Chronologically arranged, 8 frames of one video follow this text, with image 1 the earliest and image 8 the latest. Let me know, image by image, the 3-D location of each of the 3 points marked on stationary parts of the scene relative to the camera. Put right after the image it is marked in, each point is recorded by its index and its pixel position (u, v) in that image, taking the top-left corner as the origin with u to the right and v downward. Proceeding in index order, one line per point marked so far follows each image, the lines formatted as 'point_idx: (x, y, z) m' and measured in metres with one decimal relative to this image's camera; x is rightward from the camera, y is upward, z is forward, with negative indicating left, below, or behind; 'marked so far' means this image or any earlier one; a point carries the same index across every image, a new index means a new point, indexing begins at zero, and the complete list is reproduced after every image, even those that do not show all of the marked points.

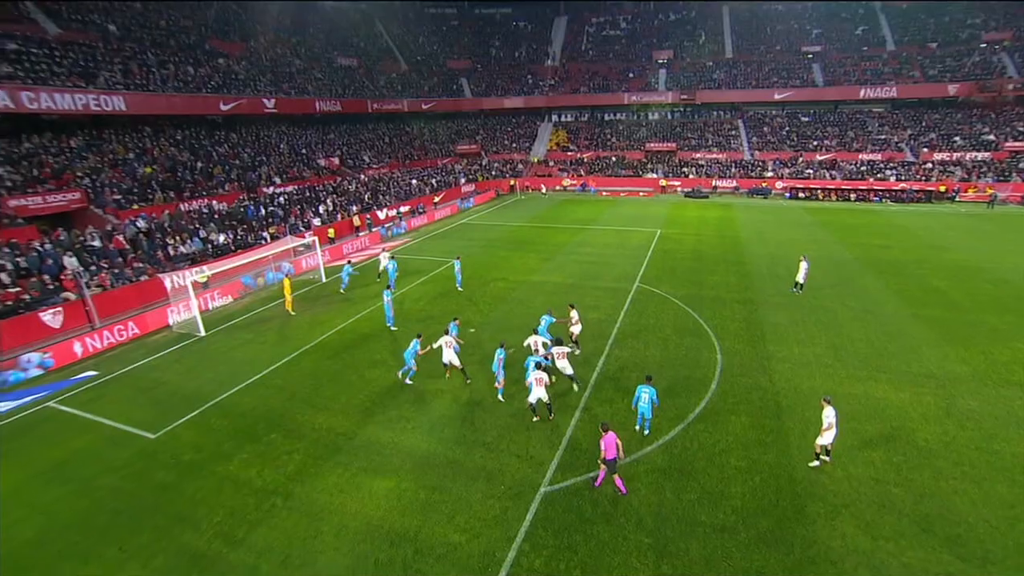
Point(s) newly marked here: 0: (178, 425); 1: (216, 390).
0: (-9.5, -3.8, +16.1) m
1: (-9.7, -3.1, +17.9) m
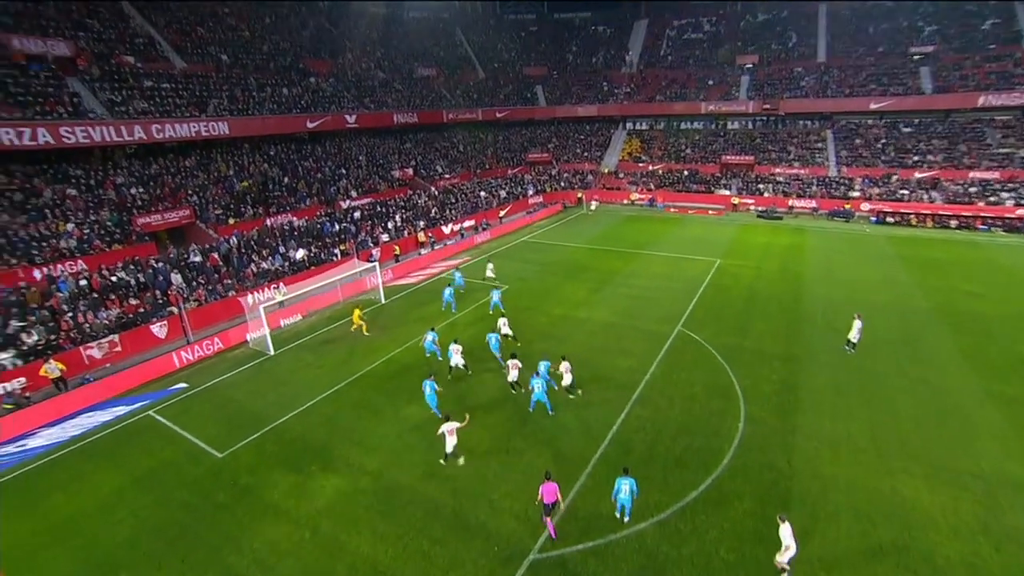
0: (-9.0, -5.1, +18.5) m
1: (-8.8, -4.4, +20.1) m
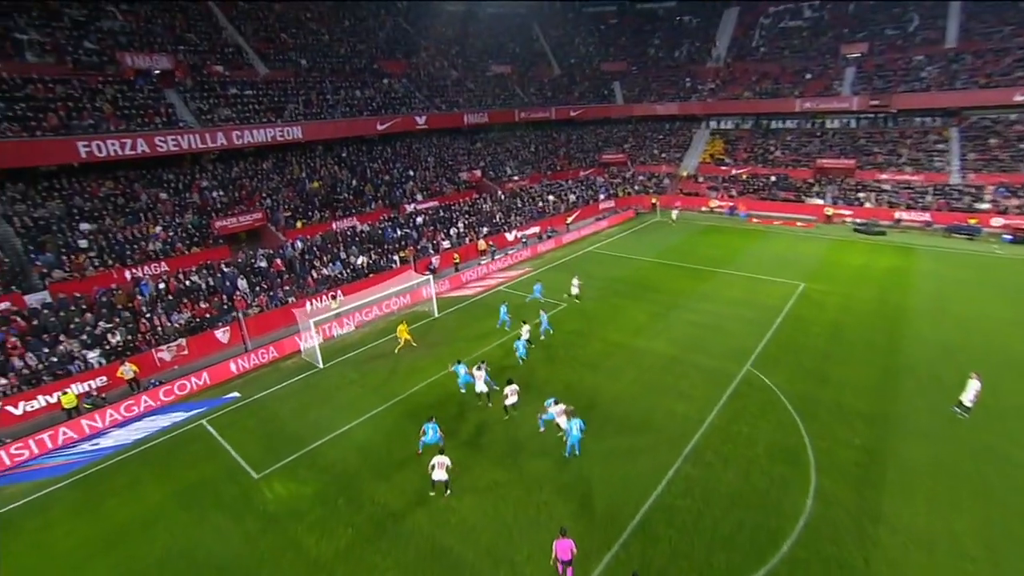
0: (-7.8, -5.9, +18.5) m
1: (-7.4, -5.1, +20.1) m
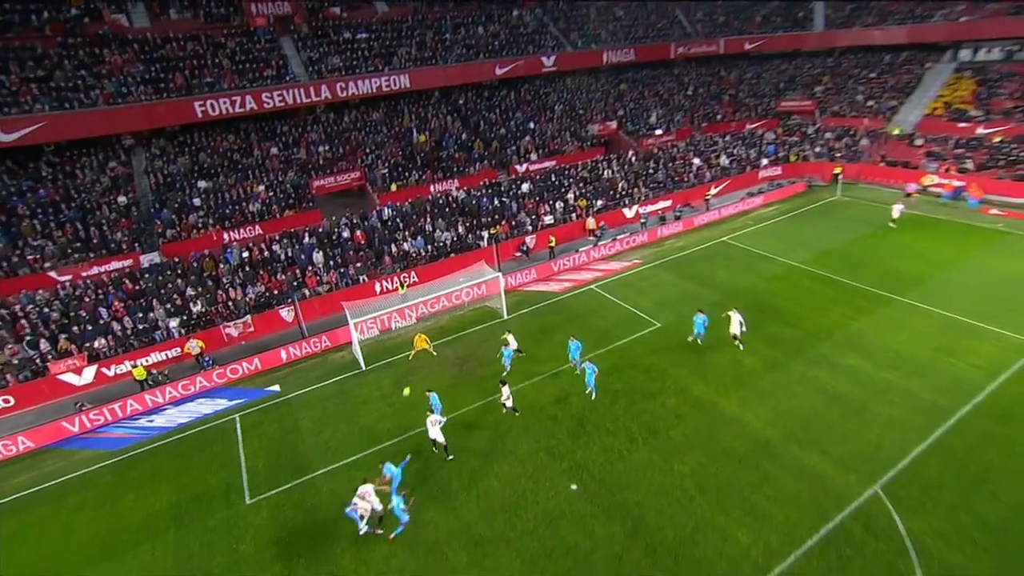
0: (-7.5, -6.4, +17.4) m
1: (-6.5, -5.5, +18.6) m
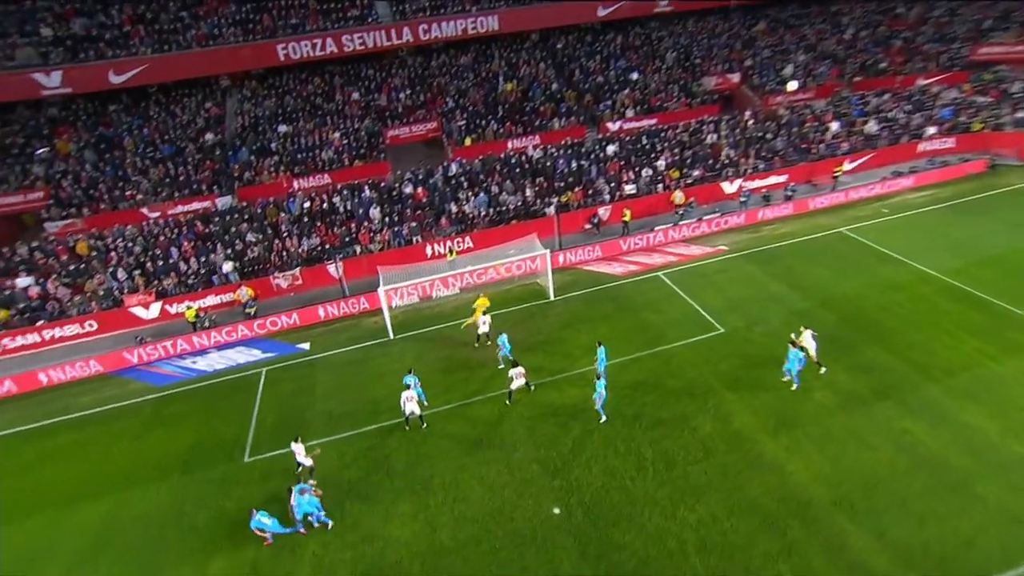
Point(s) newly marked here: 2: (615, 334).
0: (-7.6, -5.3, +17.1) m
1: (-6.2, -4.4, +18.0) m
2: (+3.4, -1.4, +18.8) m
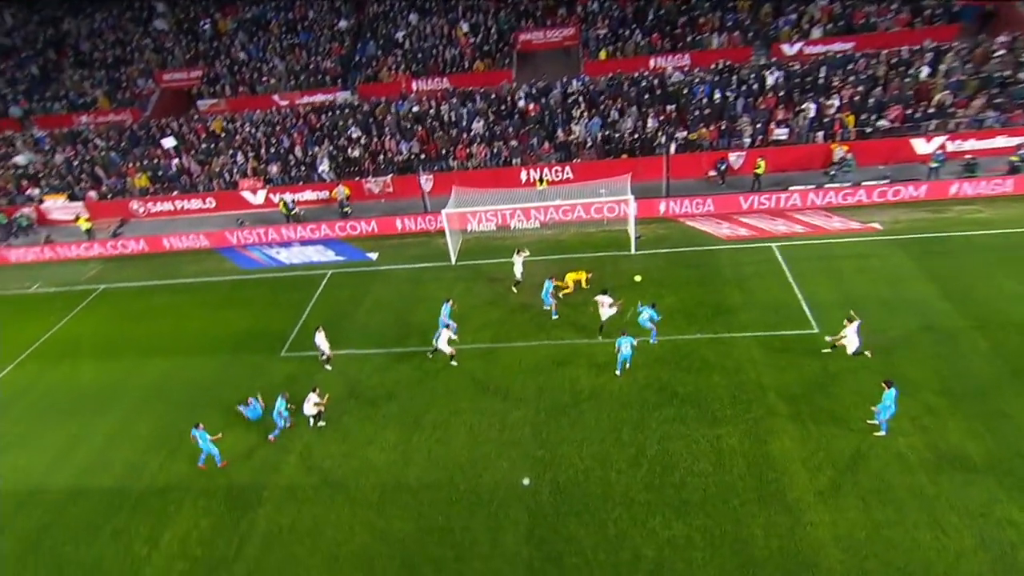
0: (-6.7, -2.3, +17.4) m
1: (-5.0, -1.6, +17.8) m
2: (+4.8, -0.5, +15.4) m
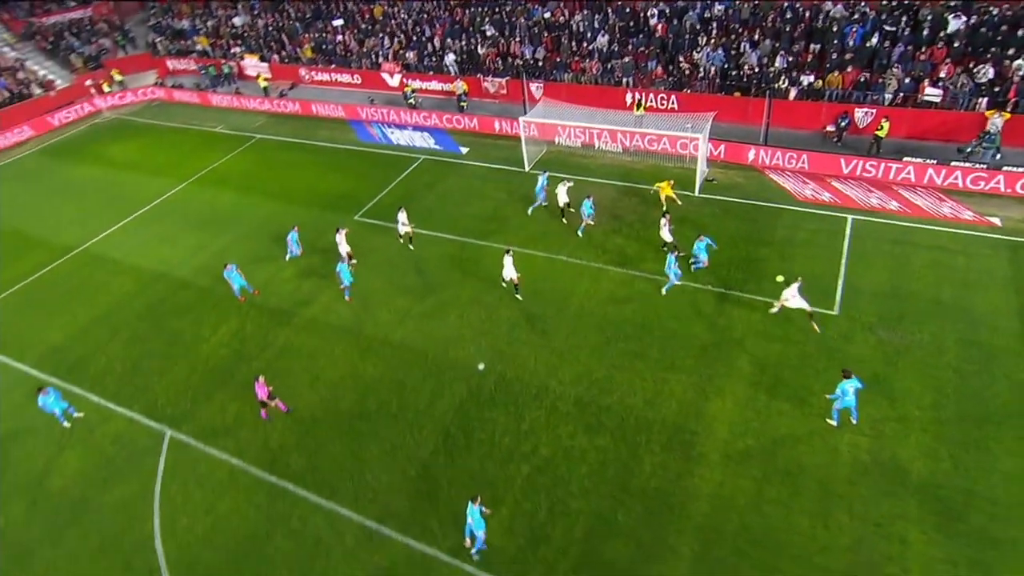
0: (-5.1, +2.2, +20.0) m
1: (-3.3, +2.5, +19.7) m
2: (+5.3, +0.8, +14.5) m
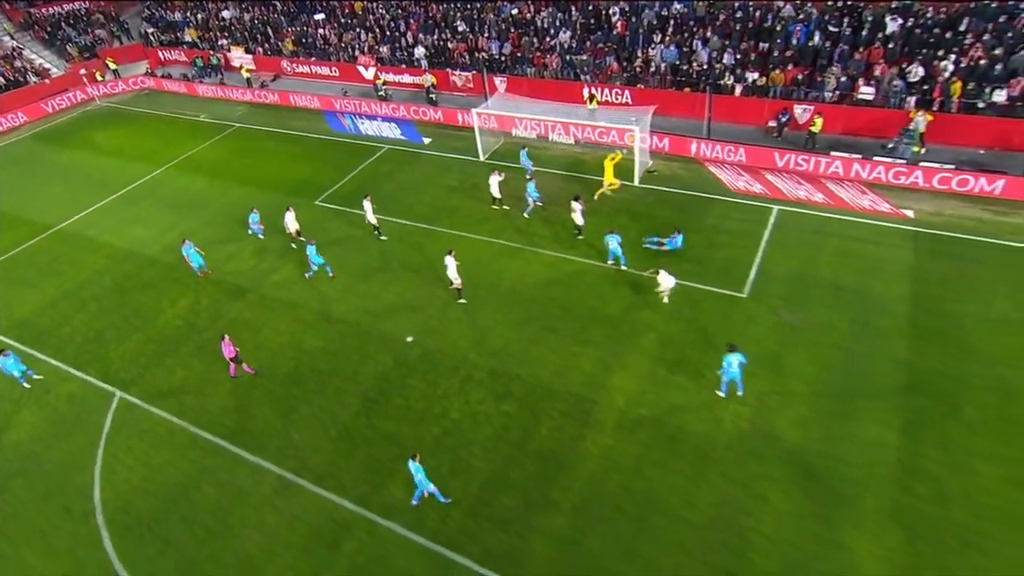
0: (-6.7, +2.8, +20.8) m
1: (-4.9, +3.1, +20.5) m
2: (+3.6, +1.2, +15.2) m
